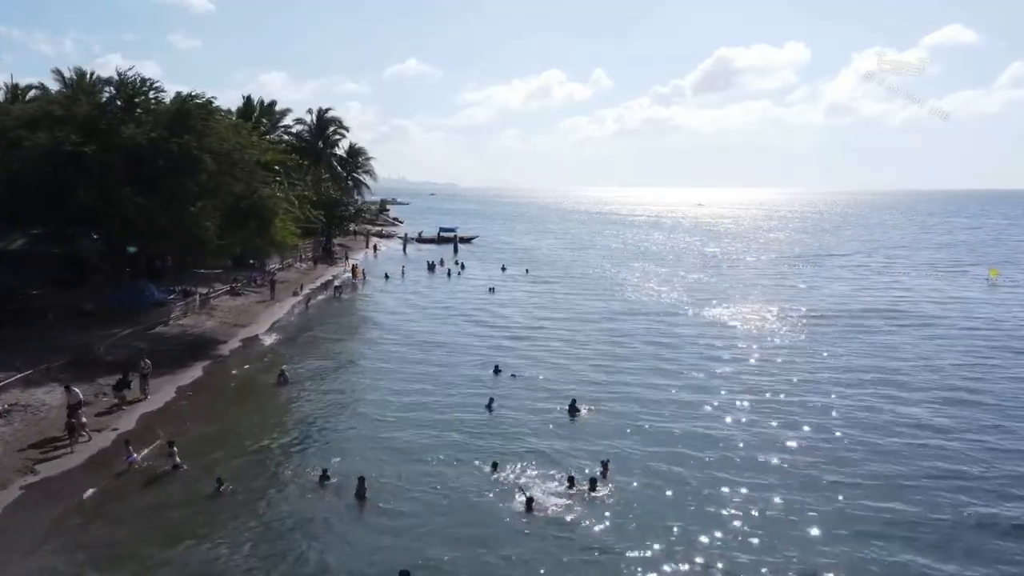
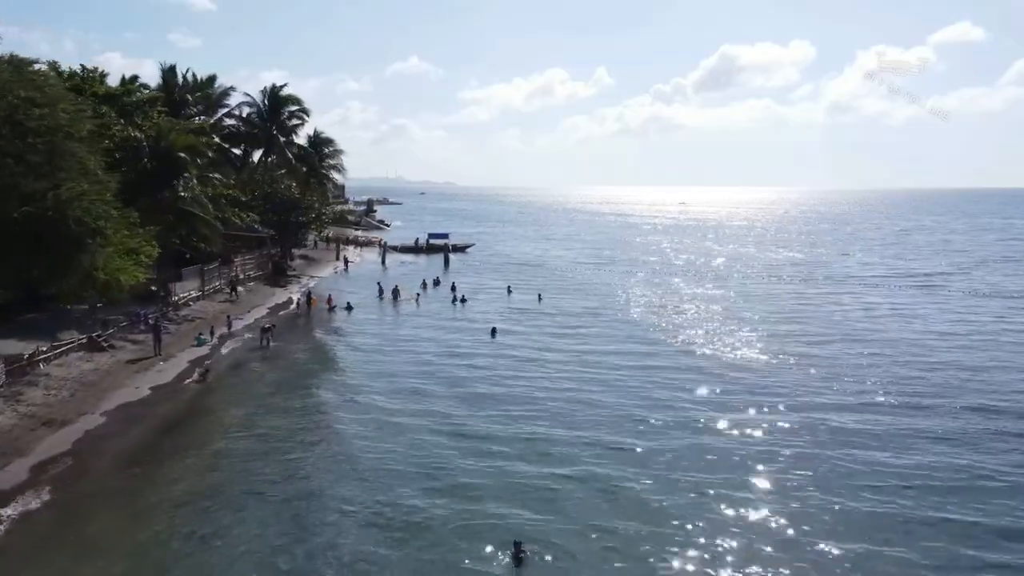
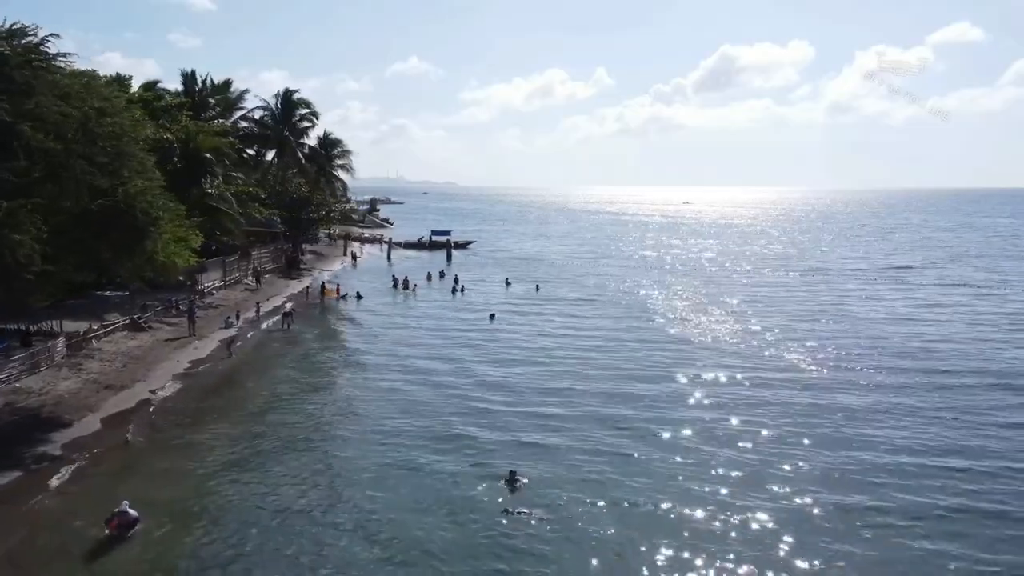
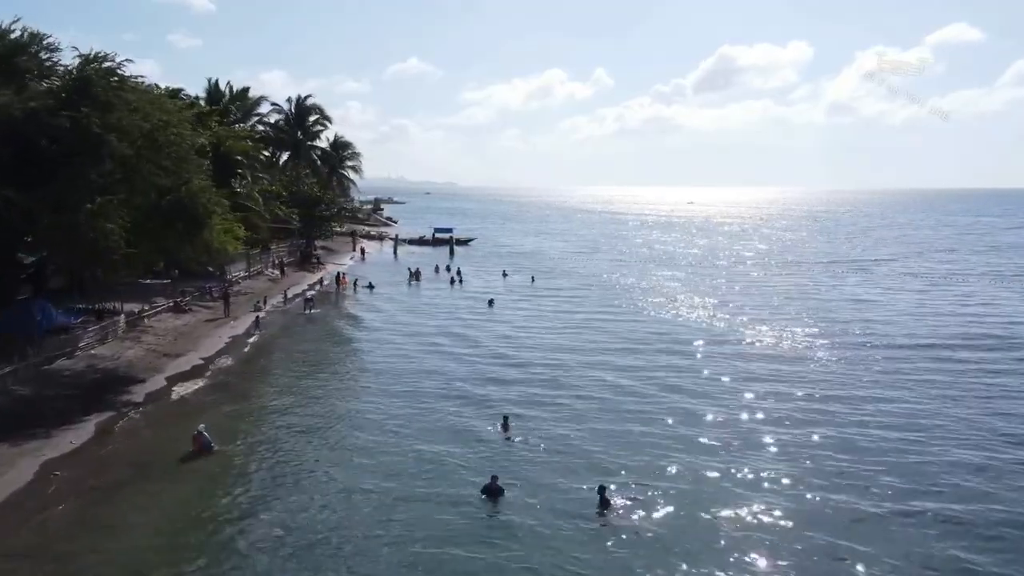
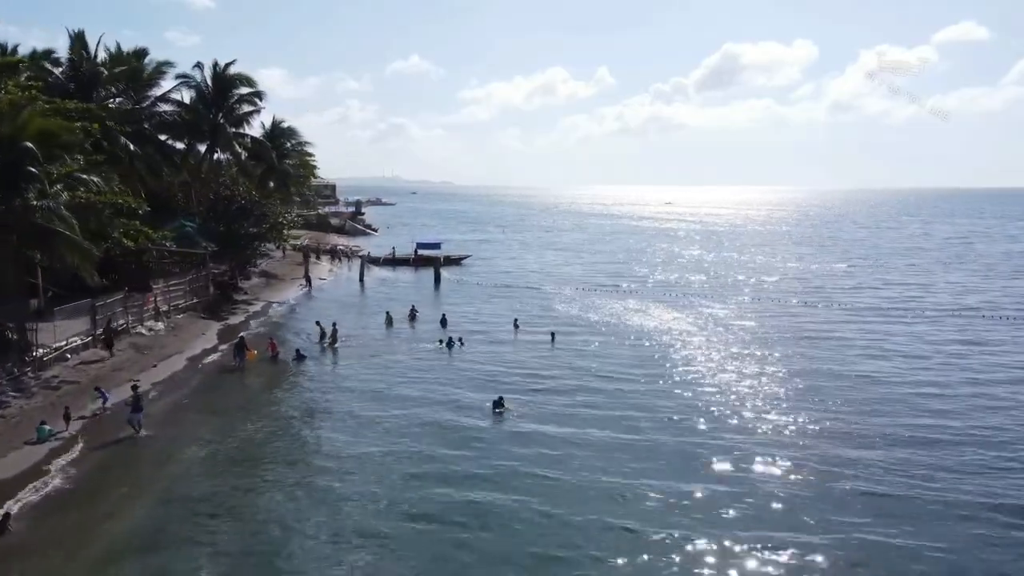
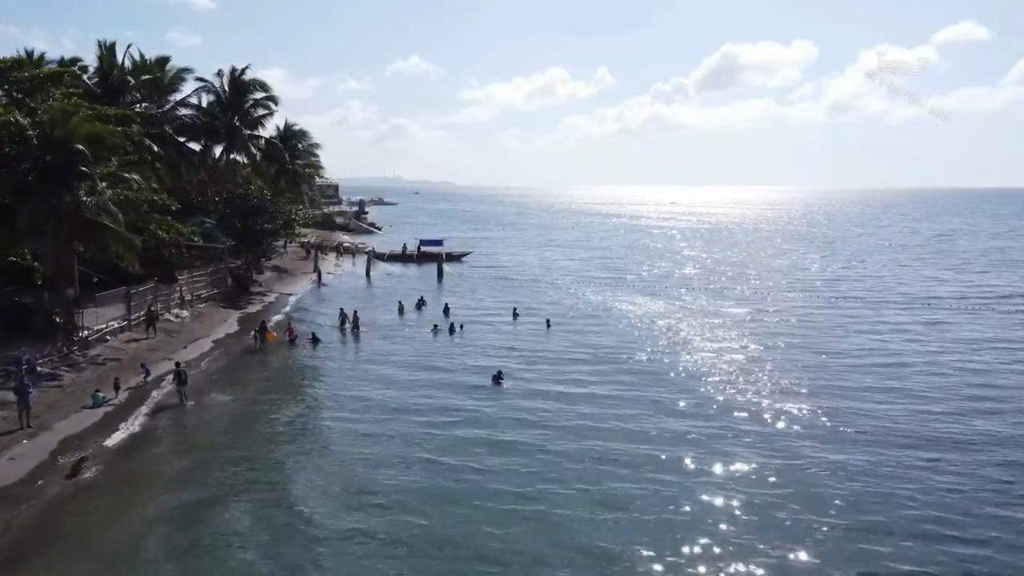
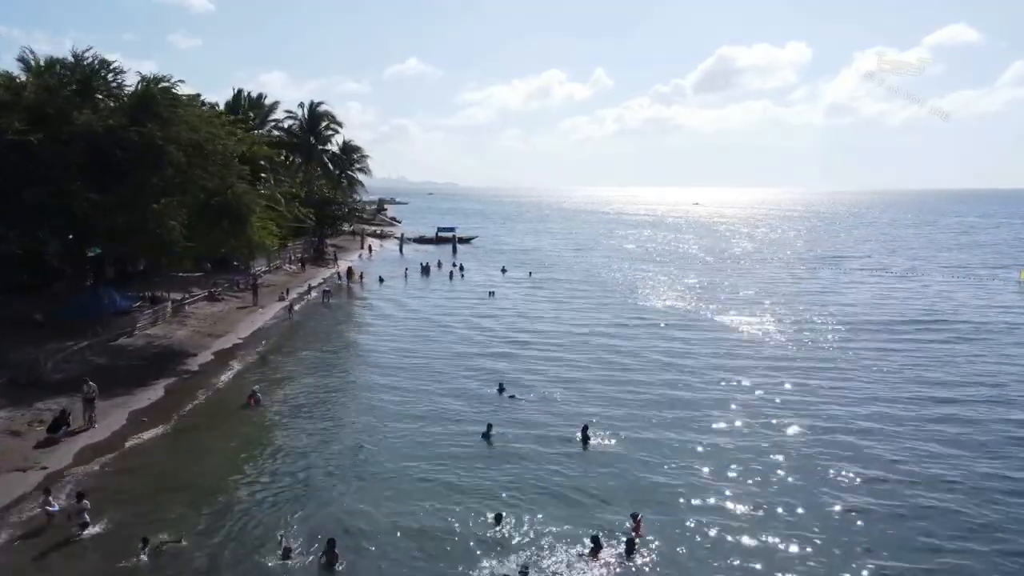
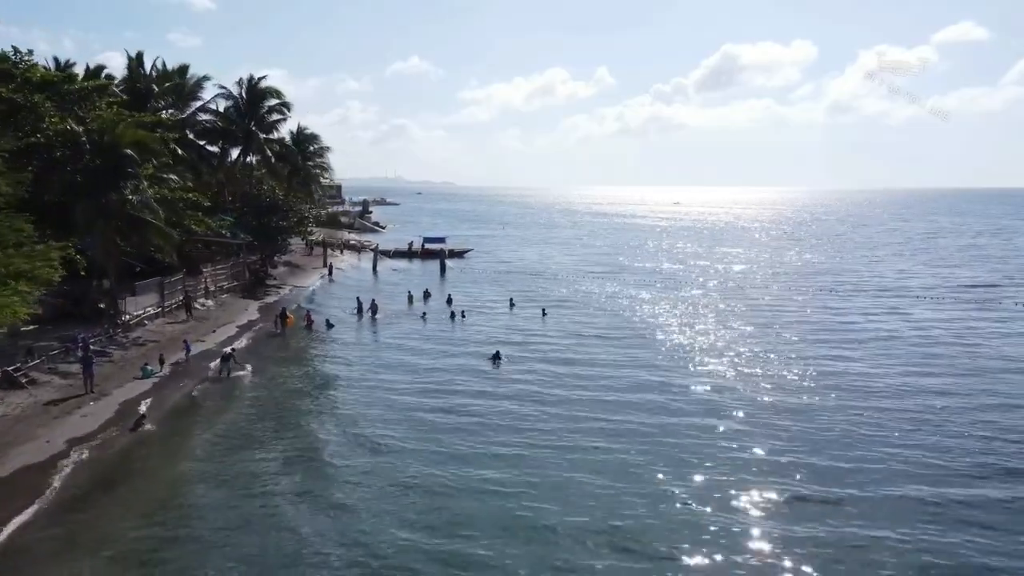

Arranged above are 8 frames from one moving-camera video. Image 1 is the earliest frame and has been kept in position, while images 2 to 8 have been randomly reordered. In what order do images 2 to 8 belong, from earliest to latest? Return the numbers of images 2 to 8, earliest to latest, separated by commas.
7, 4, 3, 2, 8, 6, 5
